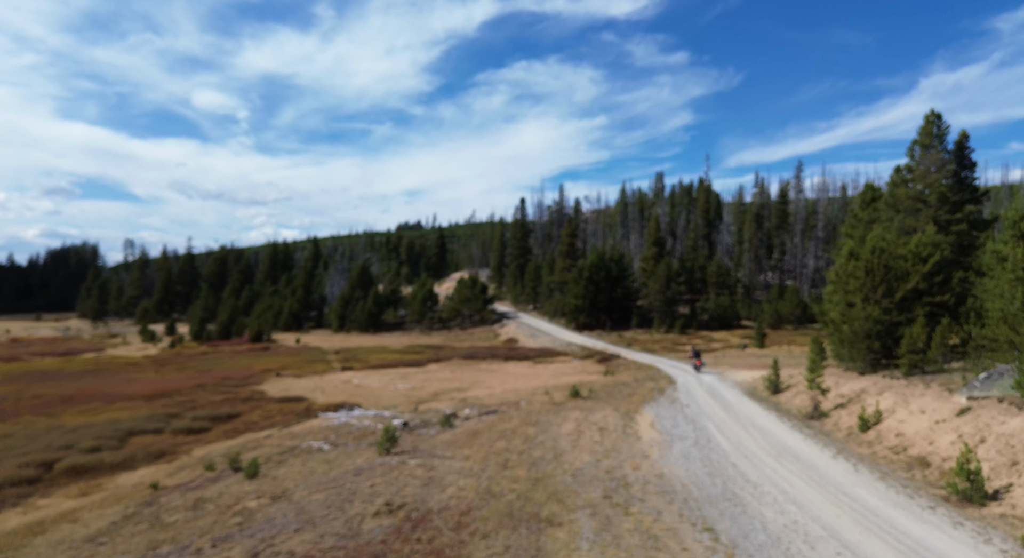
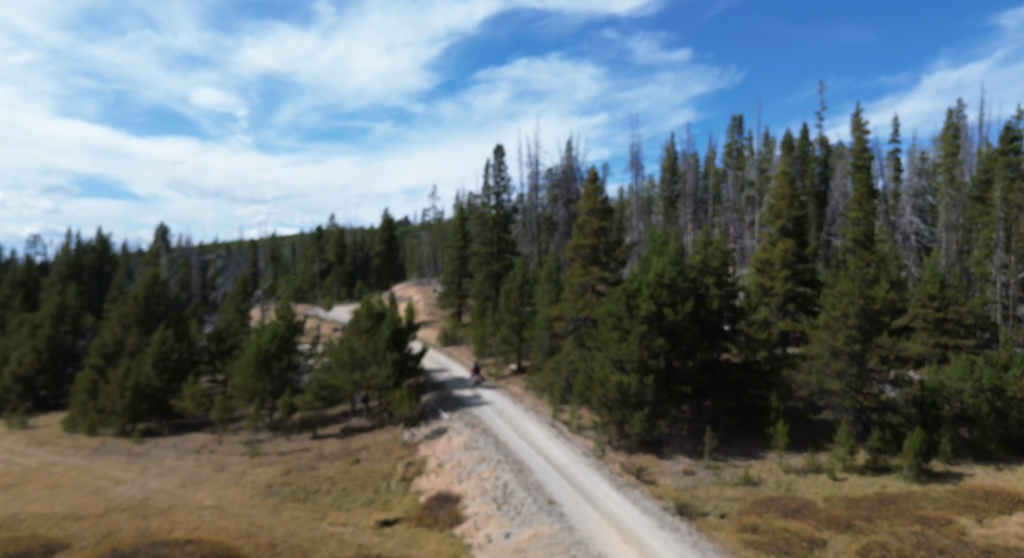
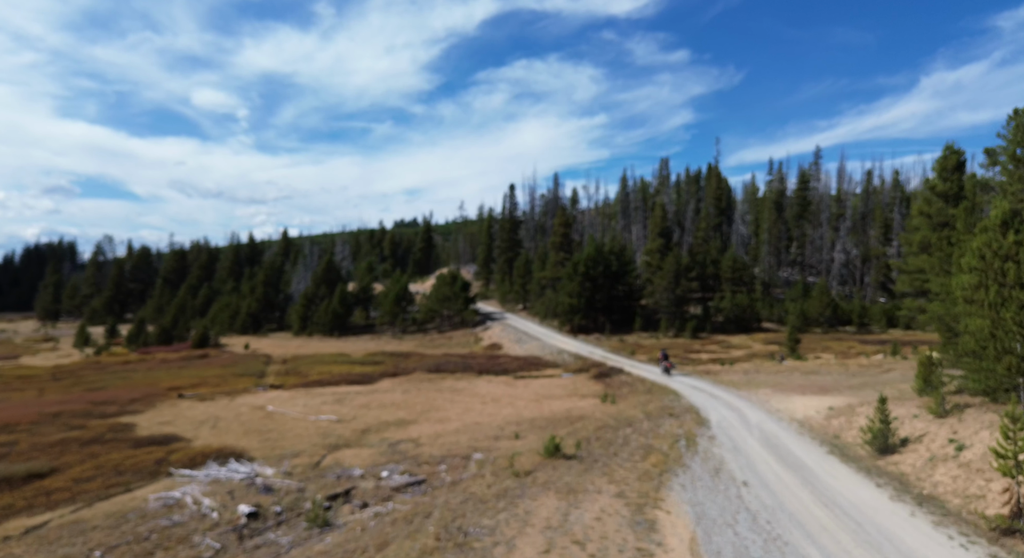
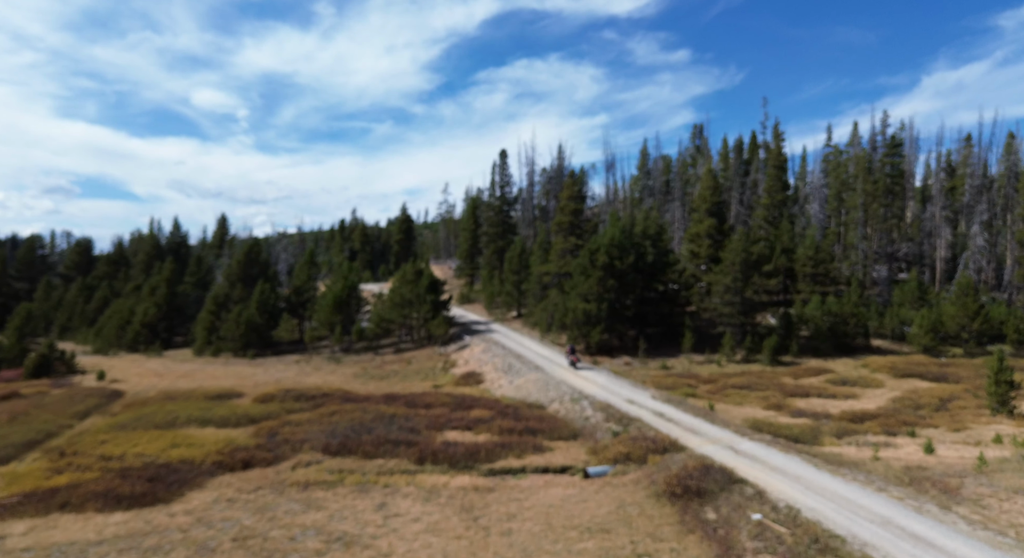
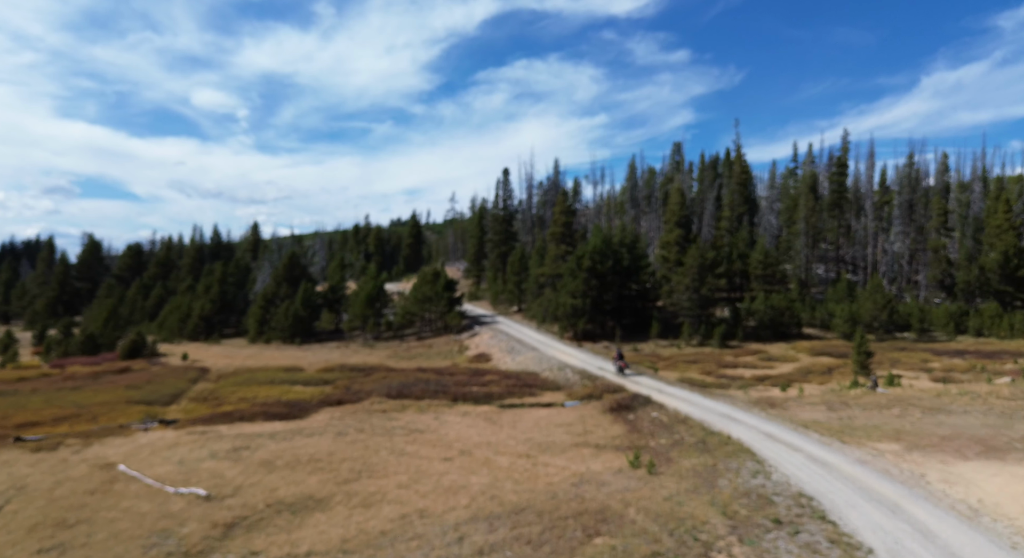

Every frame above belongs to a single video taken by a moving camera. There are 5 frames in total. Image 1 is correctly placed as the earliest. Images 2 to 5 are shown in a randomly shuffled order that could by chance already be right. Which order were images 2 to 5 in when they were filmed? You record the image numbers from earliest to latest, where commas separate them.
3, 5, 4, 2
